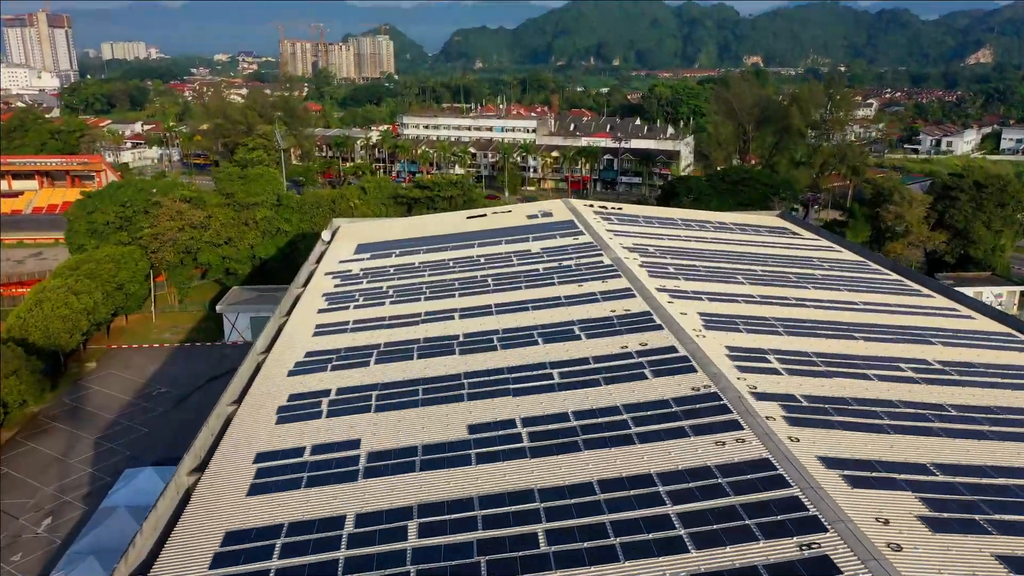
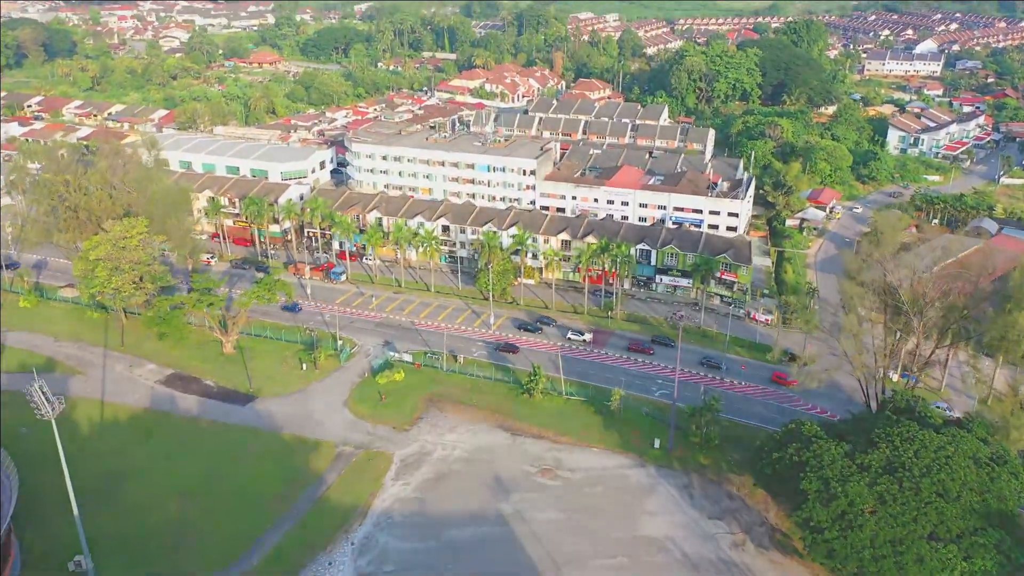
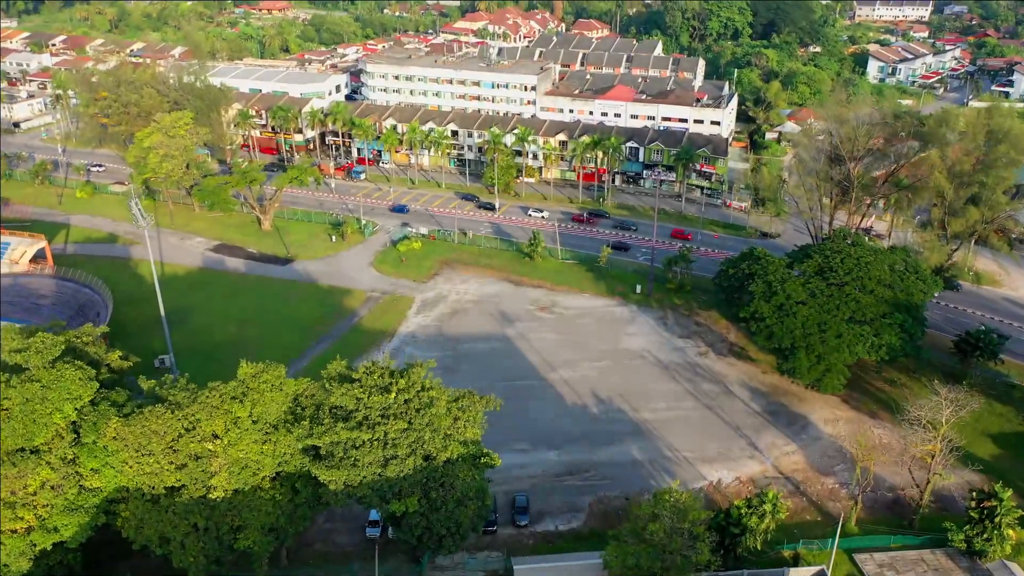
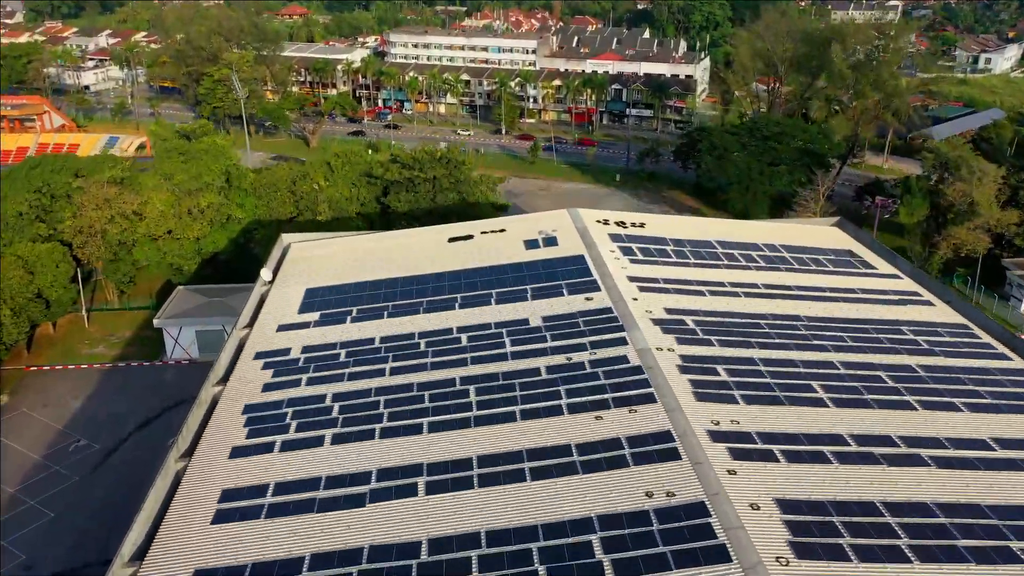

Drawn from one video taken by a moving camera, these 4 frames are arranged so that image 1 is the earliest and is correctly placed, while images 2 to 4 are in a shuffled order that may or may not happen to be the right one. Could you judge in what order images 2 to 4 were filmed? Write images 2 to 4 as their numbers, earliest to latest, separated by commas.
4, 3, 2
